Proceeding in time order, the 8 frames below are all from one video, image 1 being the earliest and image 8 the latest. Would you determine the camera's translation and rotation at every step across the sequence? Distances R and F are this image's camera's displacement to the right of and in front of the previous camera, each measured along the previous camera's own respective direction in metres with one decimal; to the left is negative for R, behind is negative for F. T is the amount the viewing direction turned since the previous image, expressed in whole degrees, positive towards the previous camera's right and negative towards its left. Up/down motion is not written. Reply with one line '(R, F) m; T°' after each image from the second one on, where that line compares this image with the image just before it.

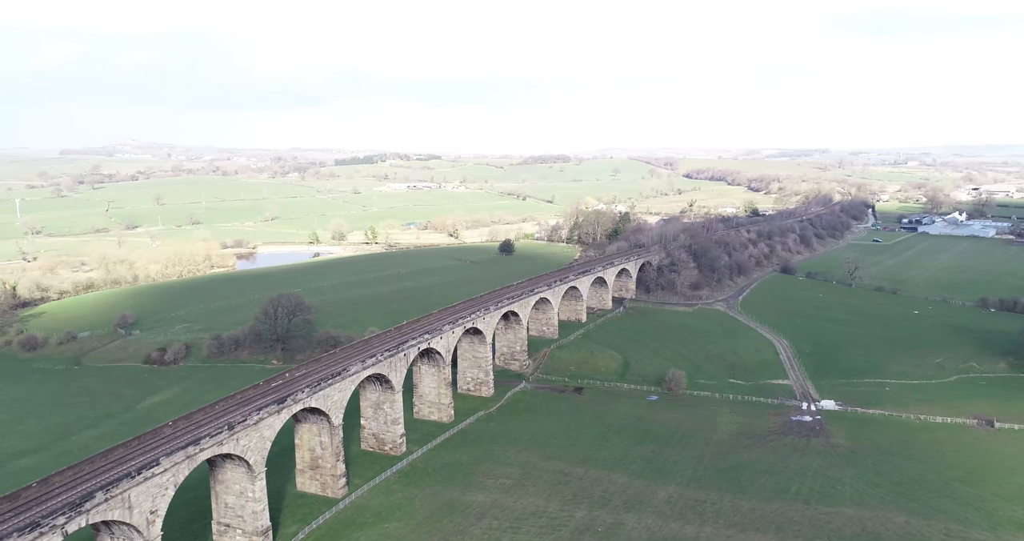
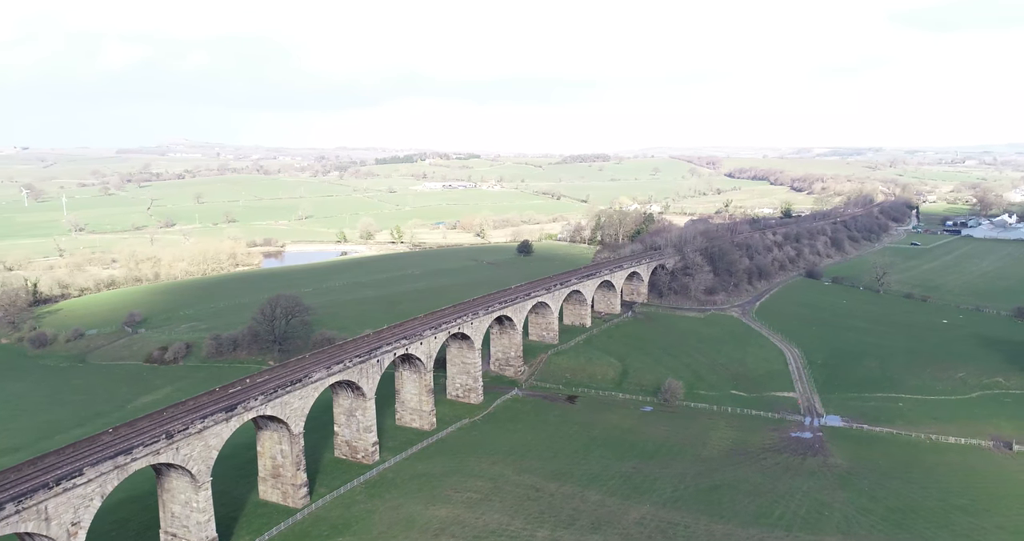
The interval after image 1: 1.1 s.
(+3.5, +1.6) m; -4°
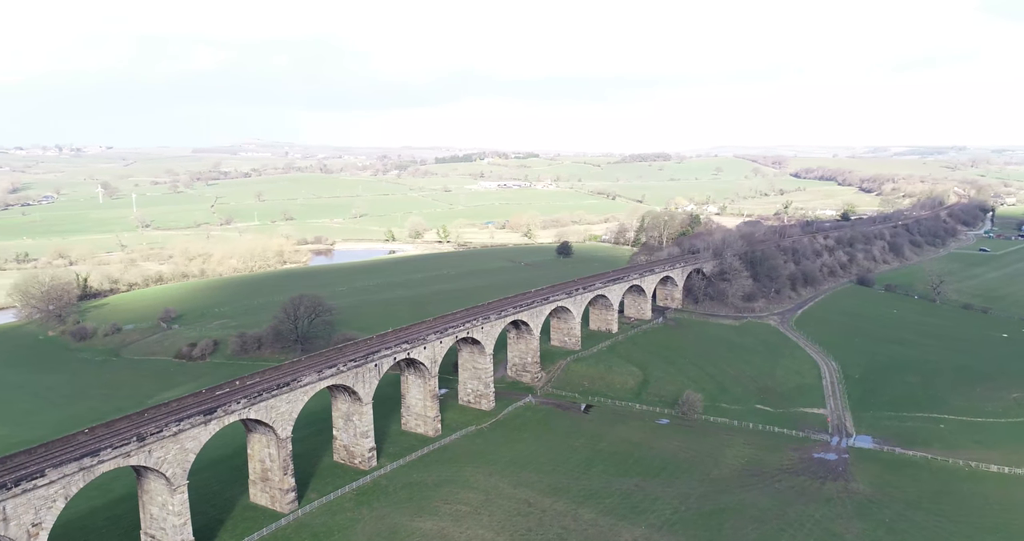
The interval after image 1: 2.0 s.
(+3.1, +1.4) m; -5°
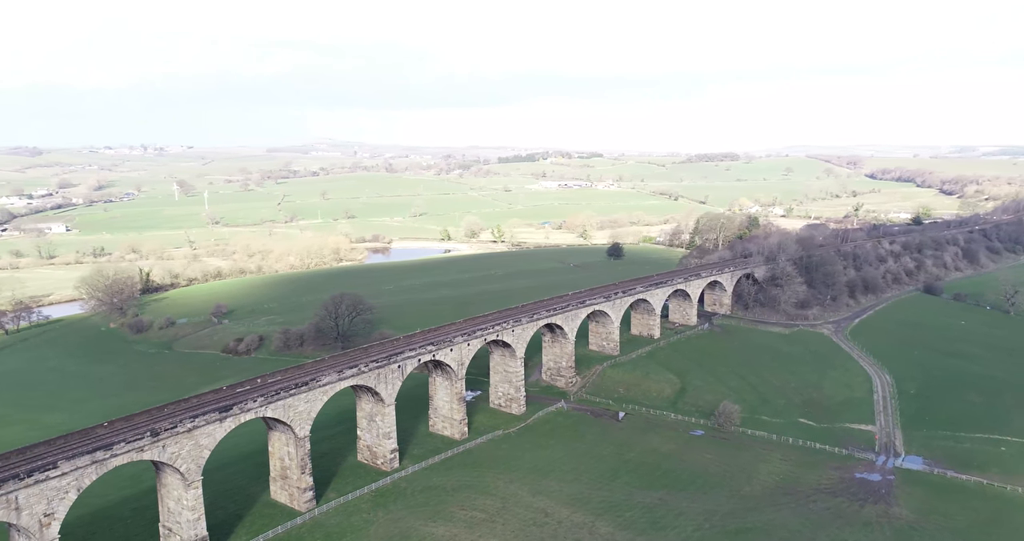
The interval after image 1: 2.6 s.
(+2.0, +0.8) m; -5°
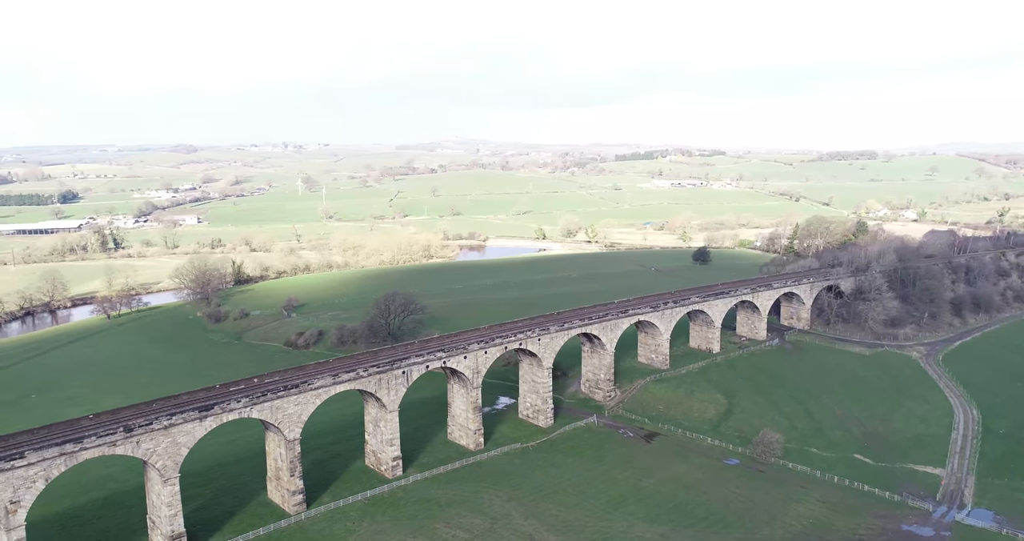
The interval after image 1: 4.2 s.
(+5.5, +2.4) m; -10°
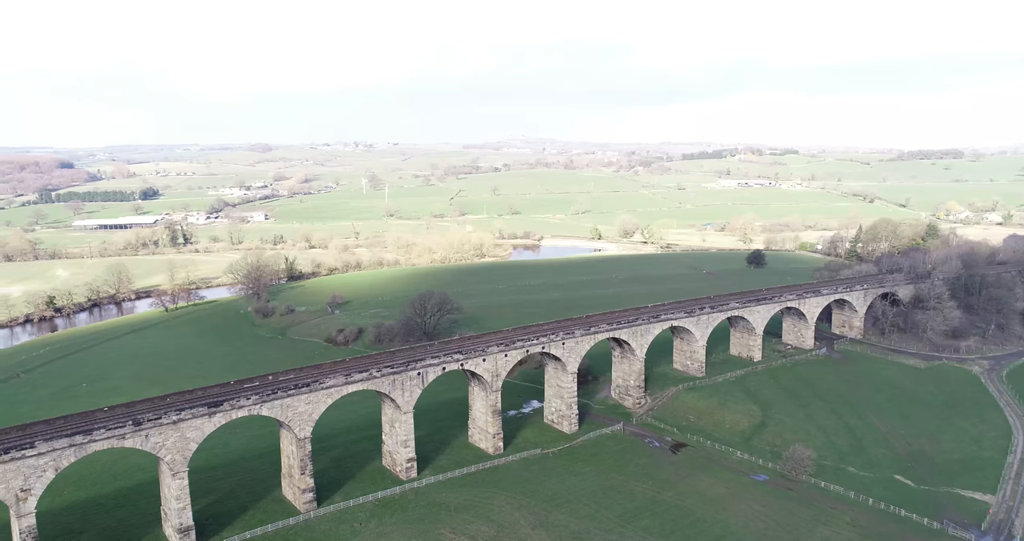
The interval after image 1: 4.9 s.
(+2.4, +0.9) m; -5°
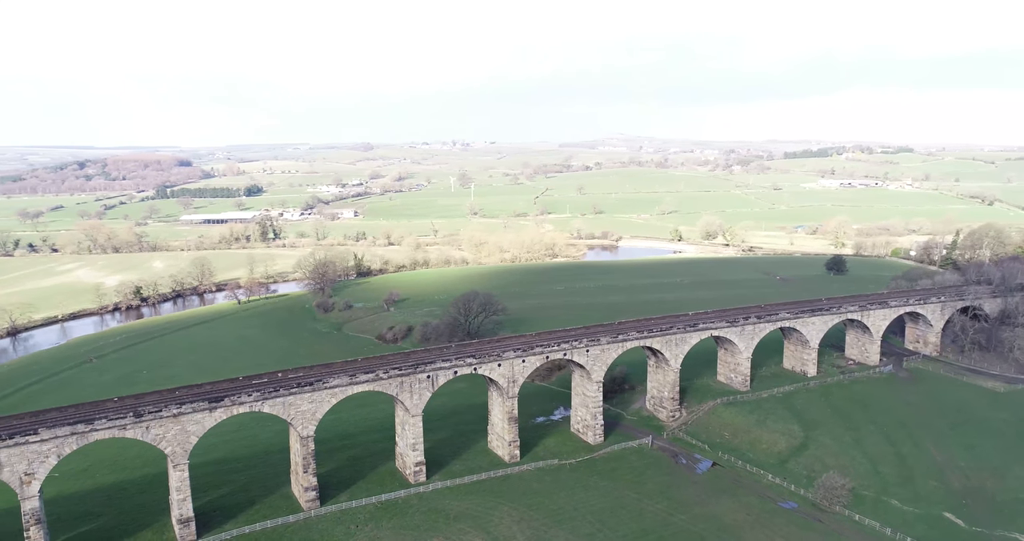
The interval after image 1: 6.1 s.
(+4.0, +1.4) m; -8°
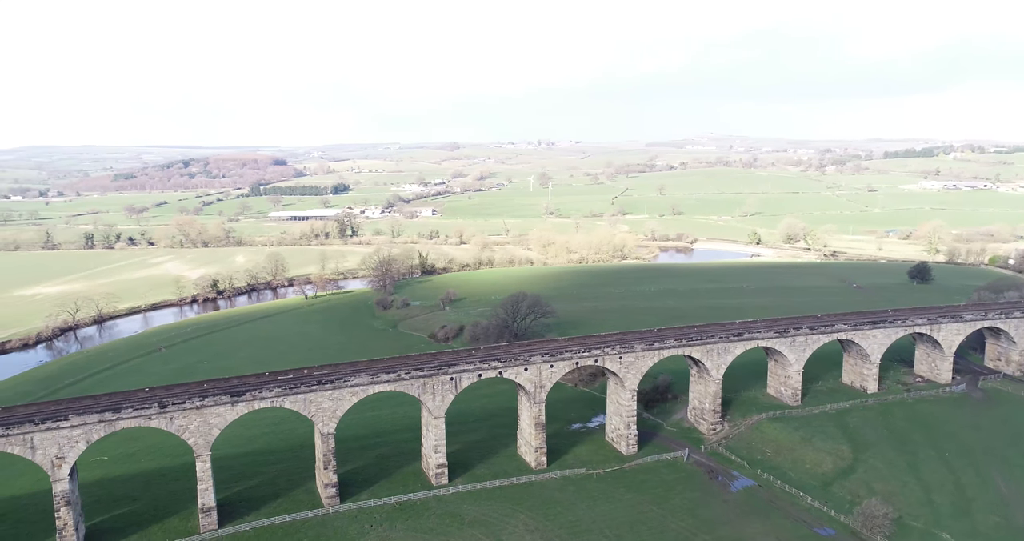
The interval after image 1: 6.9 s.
(+2.8, +0.9) m; -7°
